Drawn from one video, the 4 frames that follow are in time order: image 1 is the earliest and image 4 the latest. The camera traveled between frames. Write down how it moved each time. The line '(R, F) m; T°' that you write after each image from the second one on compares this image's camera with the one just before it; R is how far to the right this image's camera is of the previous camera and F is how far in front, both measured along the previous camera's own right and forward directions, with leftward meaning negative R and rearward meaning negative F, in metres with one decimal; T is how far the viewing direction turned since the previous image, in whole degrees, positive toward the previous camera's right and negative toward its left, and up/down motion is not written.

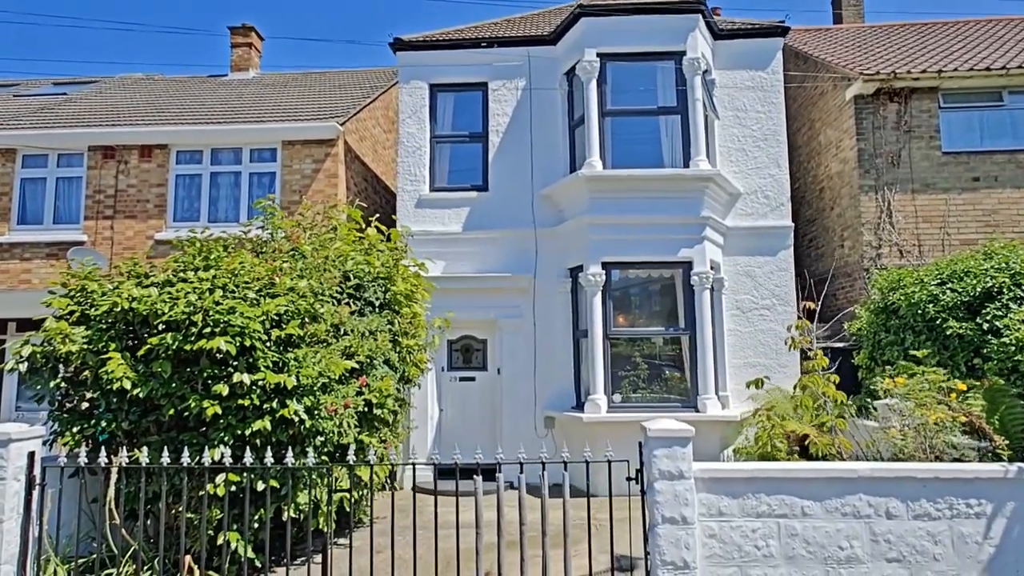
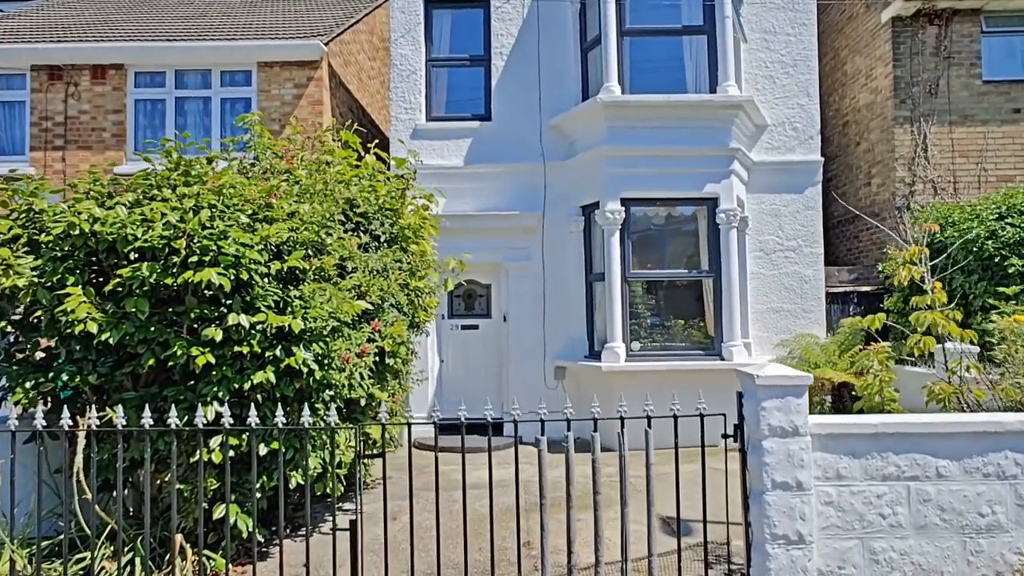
(-0.6, +0.9) m; +3°
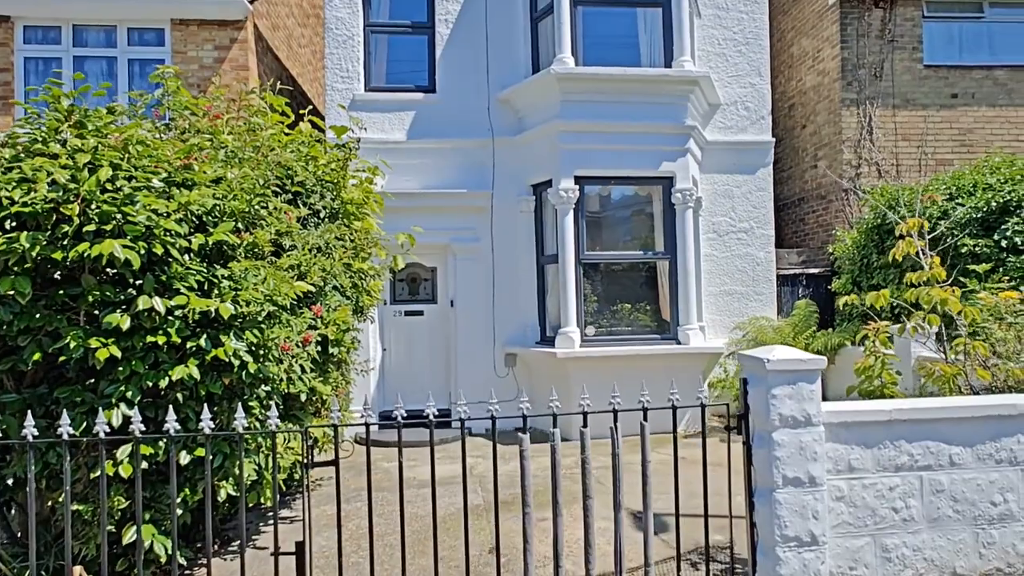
(-0.2, +0.6) m; +6°
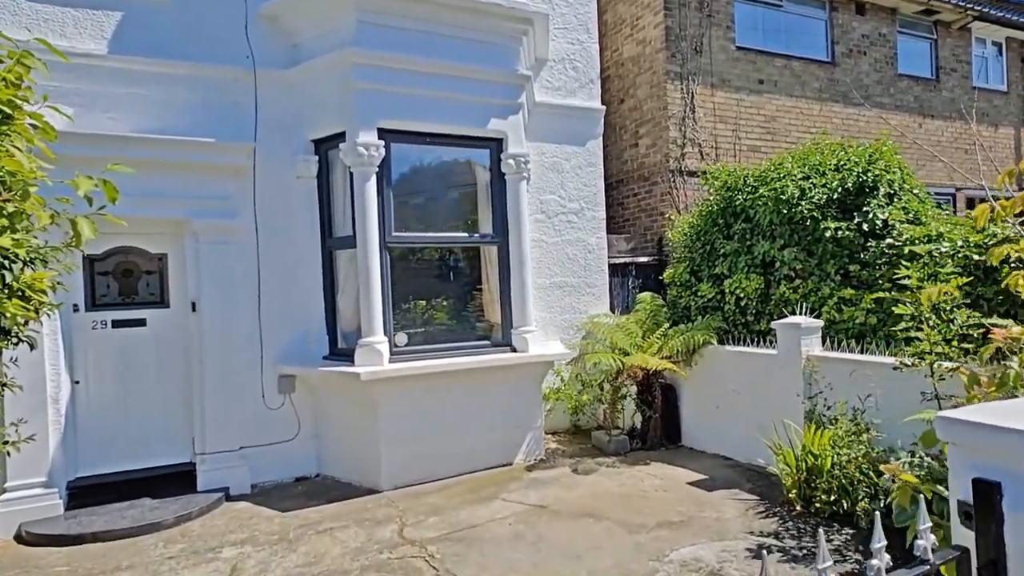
(-0.3, +2.5) m; +22°
